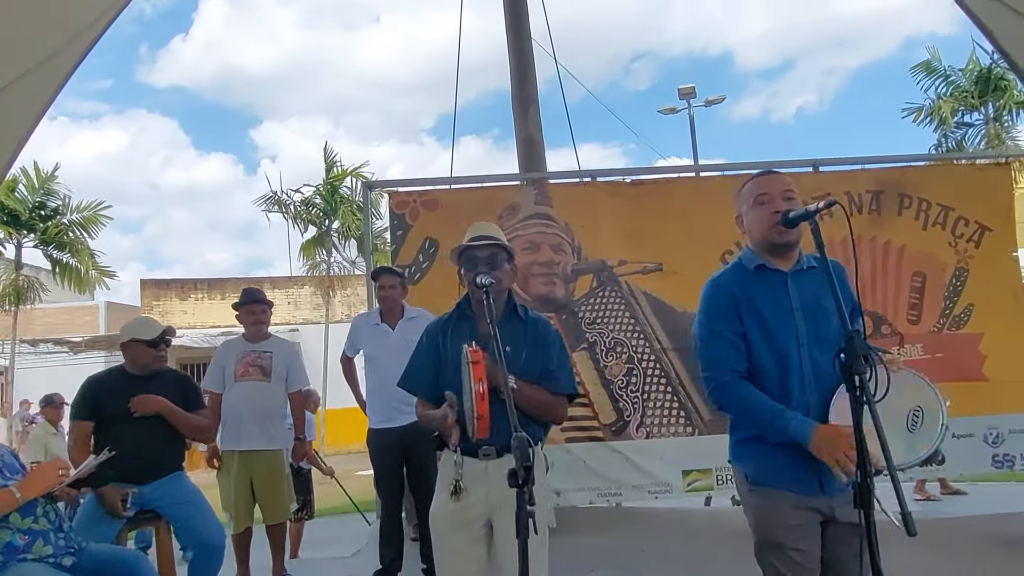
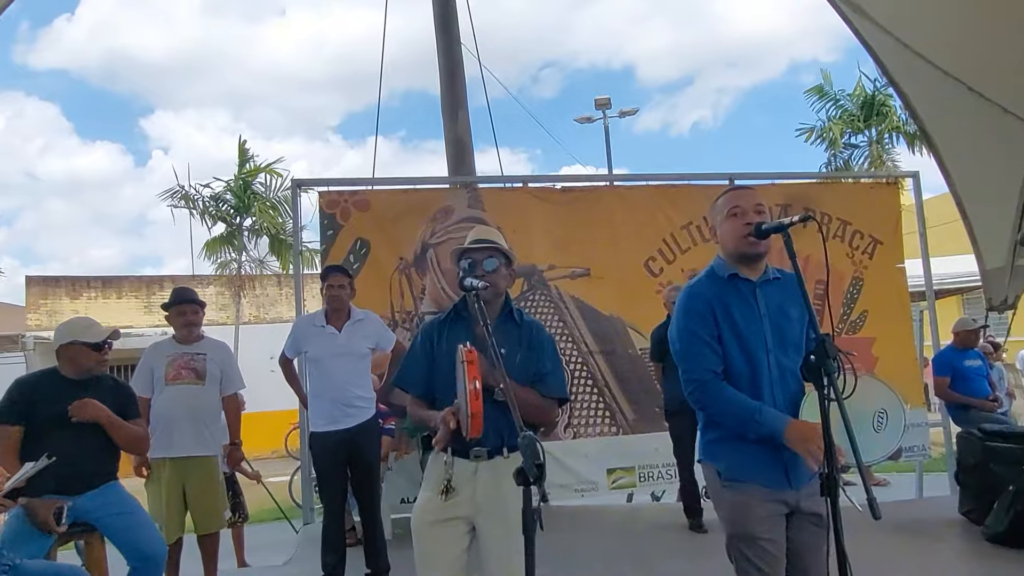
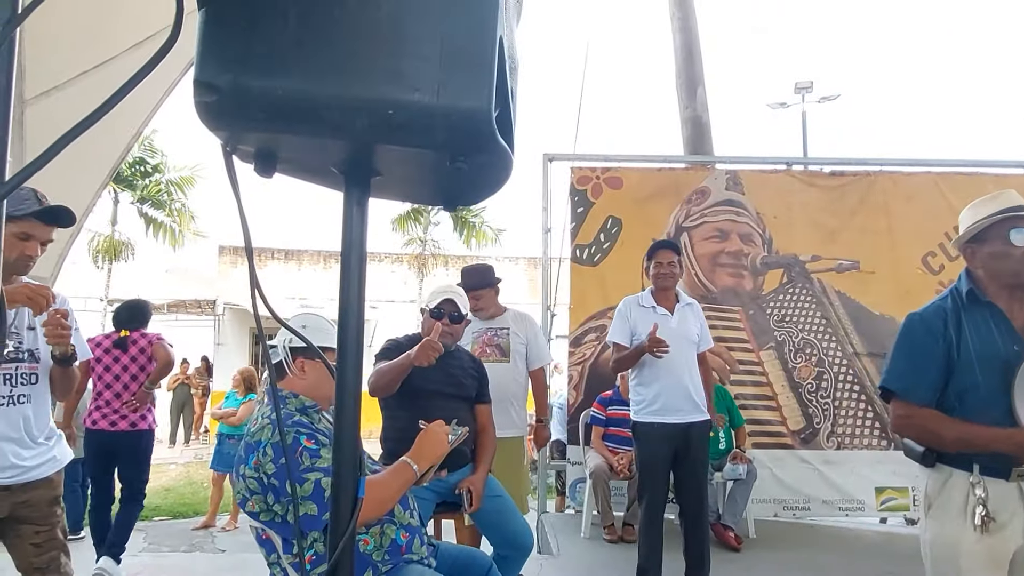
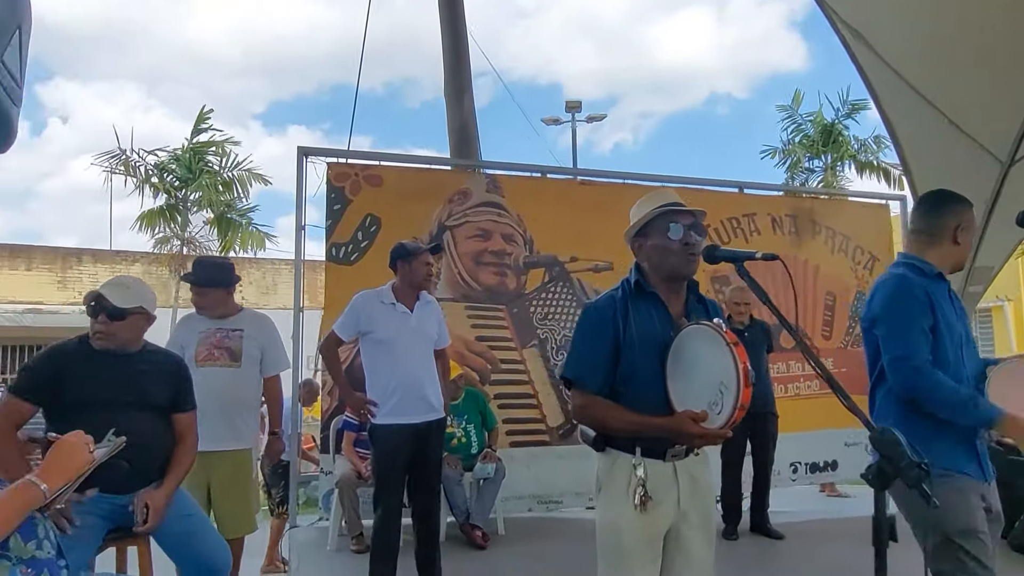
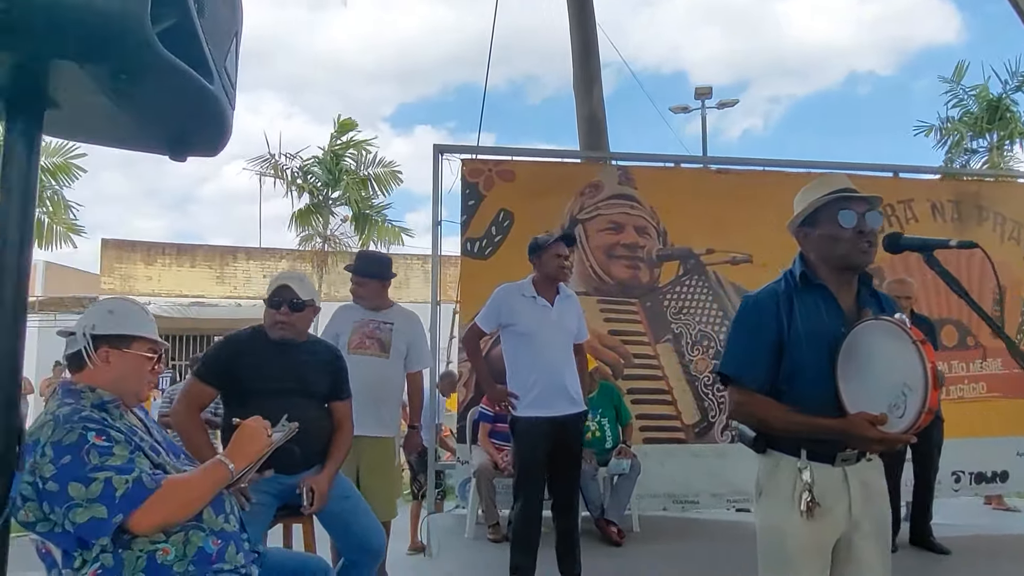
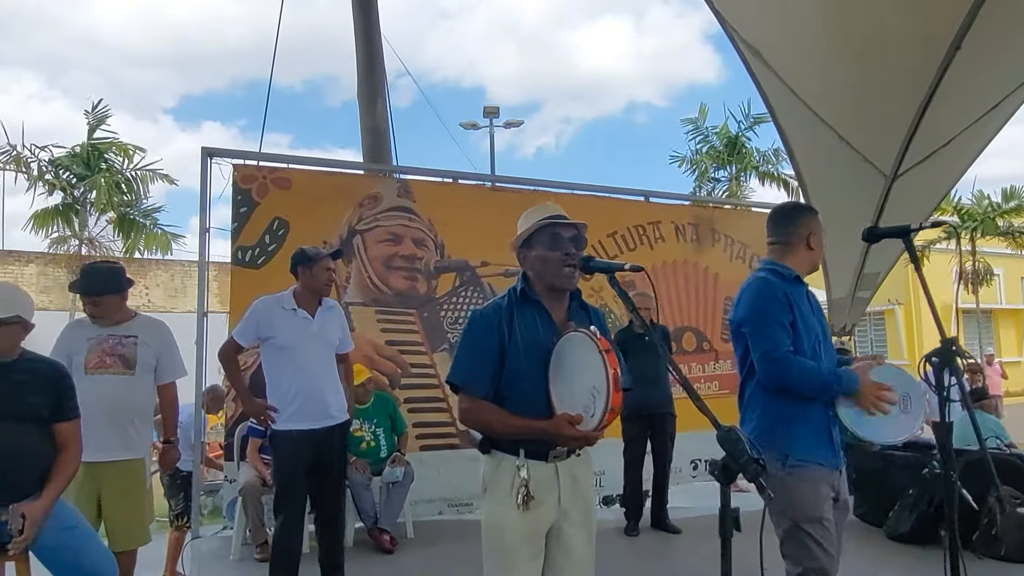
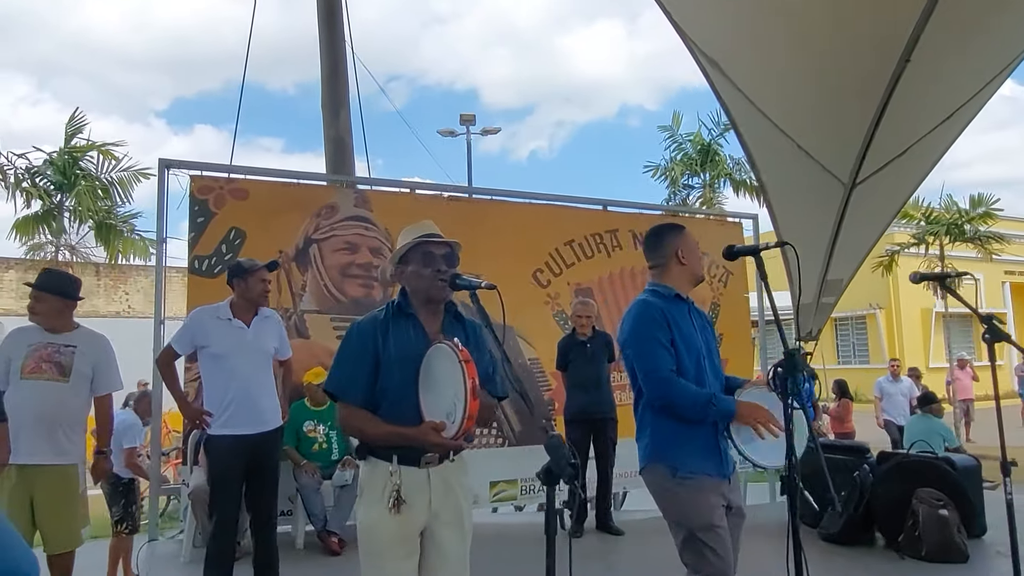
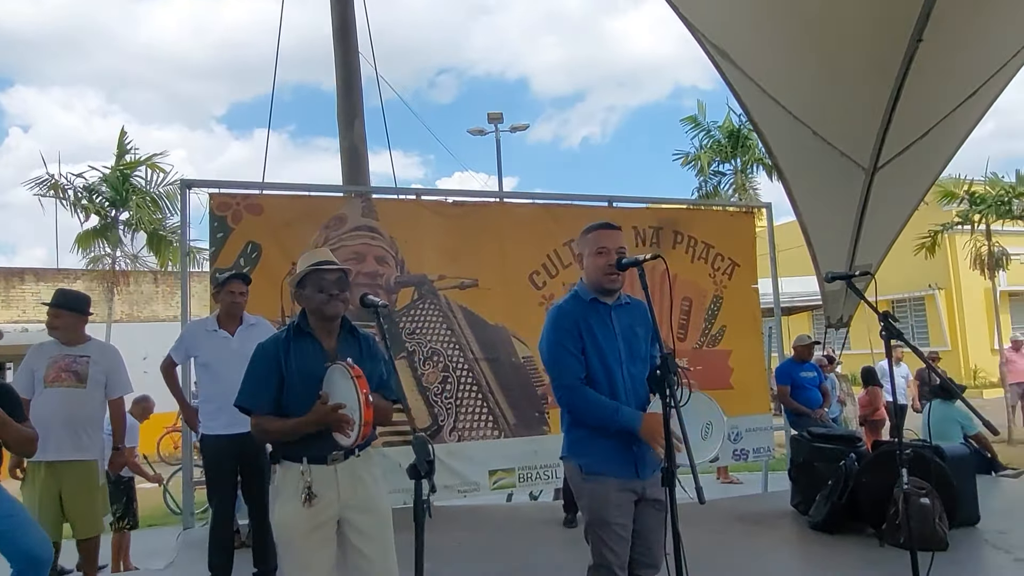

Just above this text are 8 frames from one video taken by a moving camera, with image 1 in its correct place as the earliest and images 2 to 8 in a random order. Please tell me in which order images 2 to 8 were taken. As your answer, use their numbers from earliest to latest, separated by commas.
2, 8, 7, 6, 4, 5, 3
